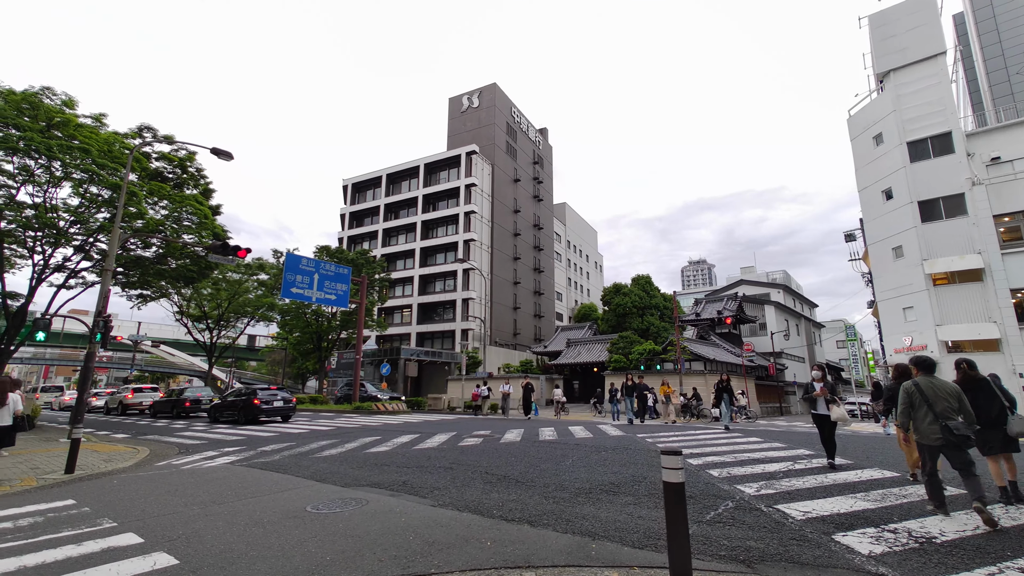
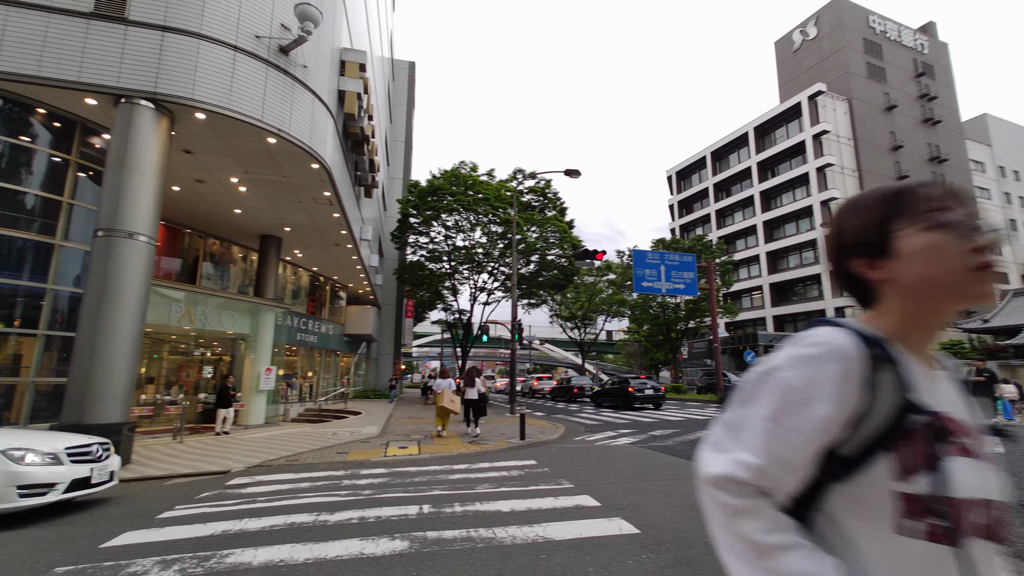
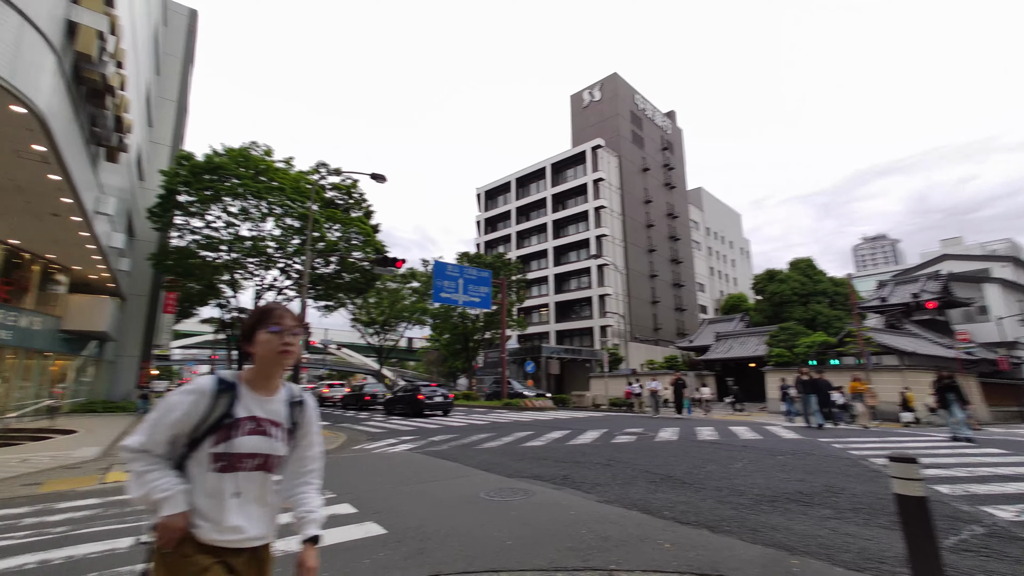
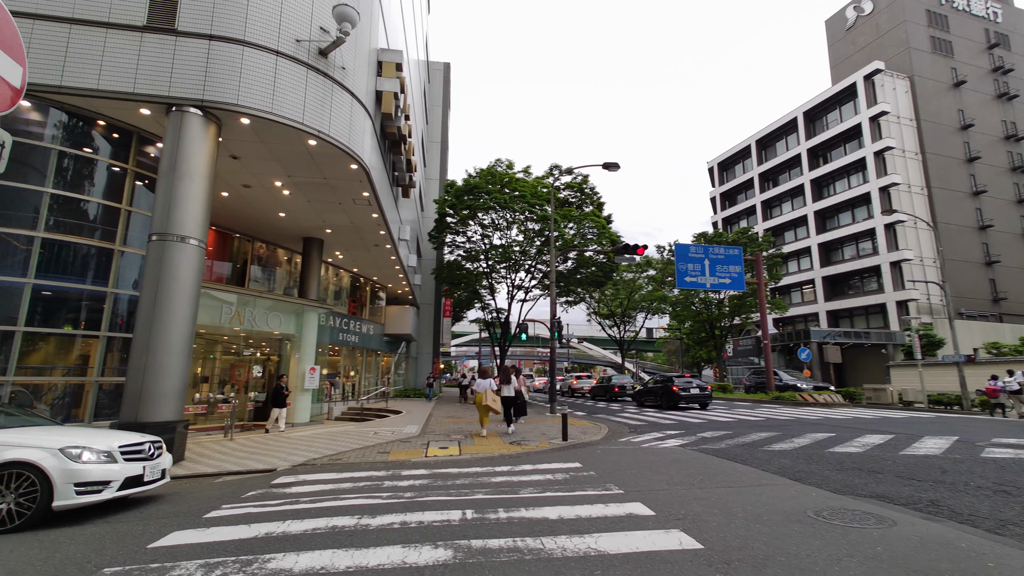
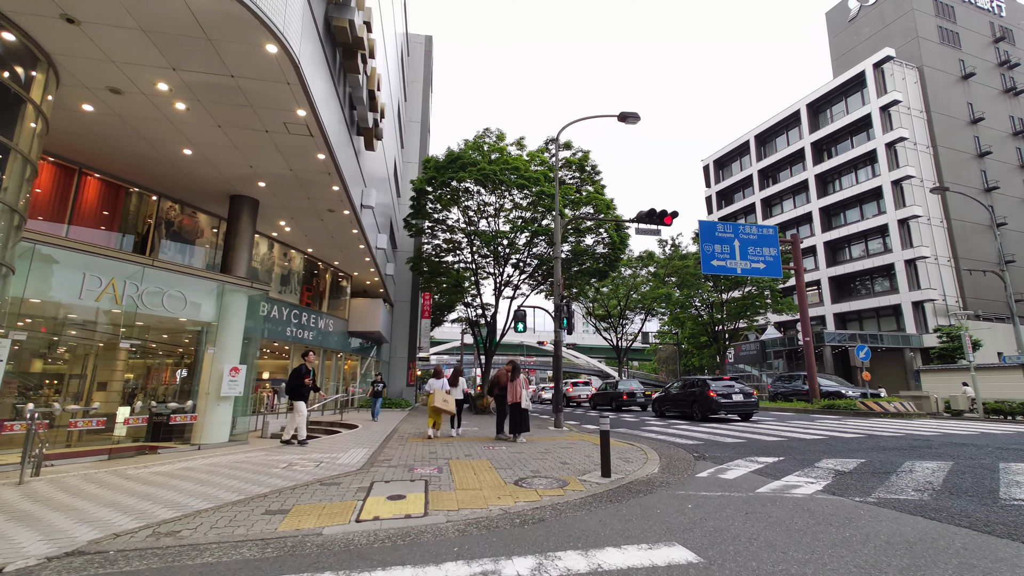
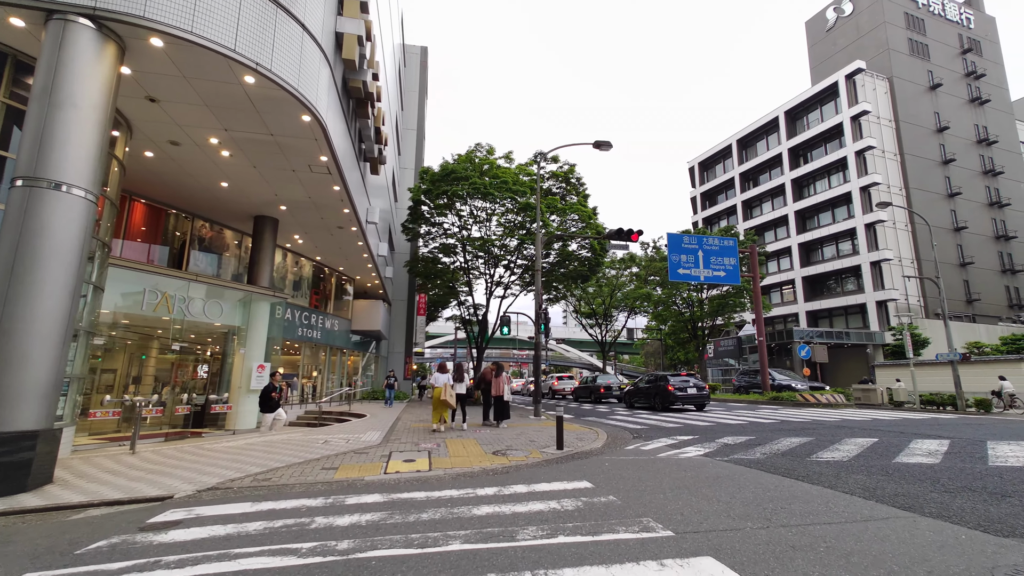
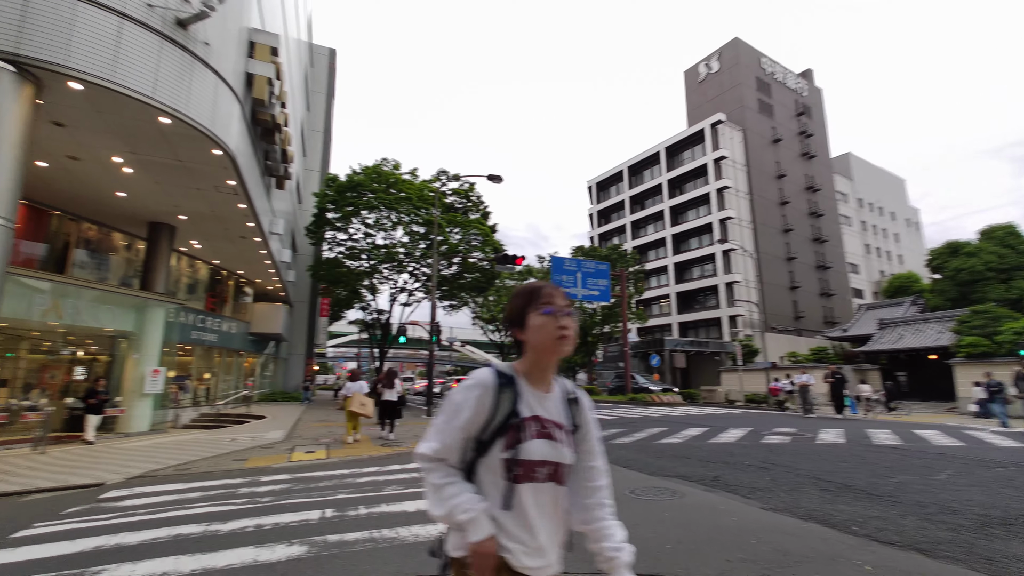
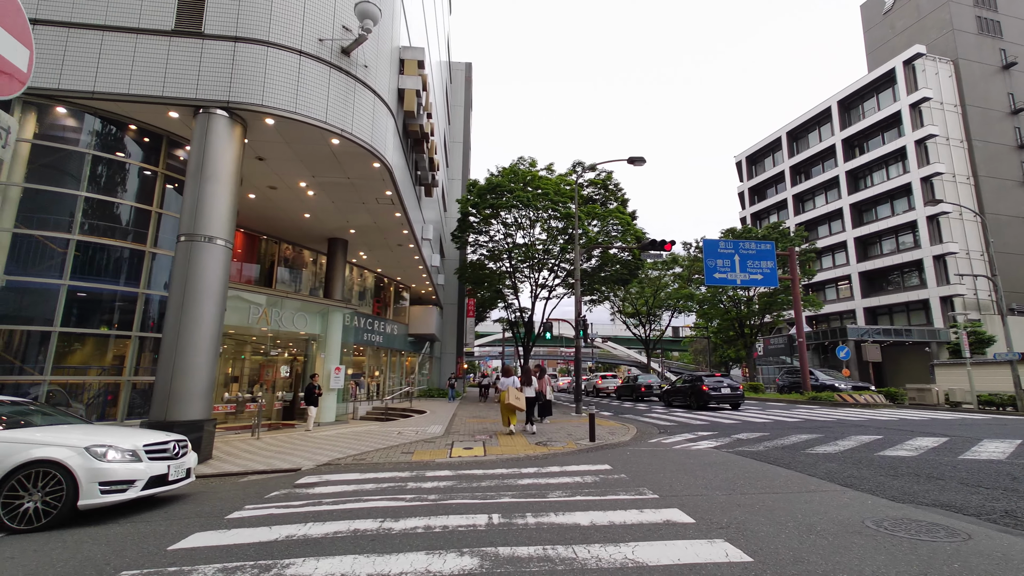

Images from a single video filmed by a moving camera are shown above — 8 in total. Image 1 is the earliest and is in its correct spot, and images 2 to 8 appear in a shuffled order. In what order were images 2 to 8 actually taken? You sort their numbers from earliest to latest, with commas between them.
3, 7, 2, 4, 8, 6, 5
